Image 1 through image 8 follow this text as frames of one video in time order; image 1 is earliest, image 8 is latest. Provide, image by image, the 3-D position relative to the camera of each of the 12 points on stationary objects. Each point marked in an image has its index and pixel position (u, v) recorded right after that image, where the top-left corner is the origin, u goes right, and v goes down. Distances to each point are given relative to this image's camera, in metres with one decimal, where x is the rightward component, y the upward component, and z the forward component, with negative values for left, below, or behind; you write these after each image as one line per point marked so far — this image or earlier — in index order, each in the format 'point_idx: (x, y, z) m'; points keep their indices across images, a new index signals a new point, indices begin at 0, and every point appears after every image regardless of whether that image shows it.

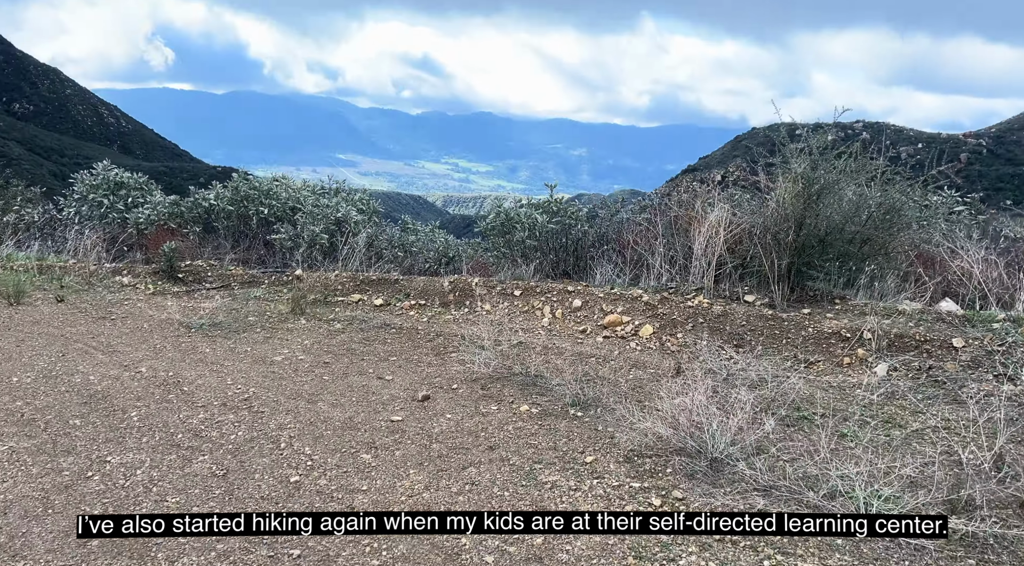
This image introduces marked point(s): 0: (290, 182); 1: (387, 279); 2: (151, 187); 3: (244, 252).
0: (-3.6, +1.7, +12.4) m
1: (-1.6, +0.1, +9.6) m
2: (-6.1, +1.6, +12.9) m
3: (-3.9, +0.5, +11.2) m
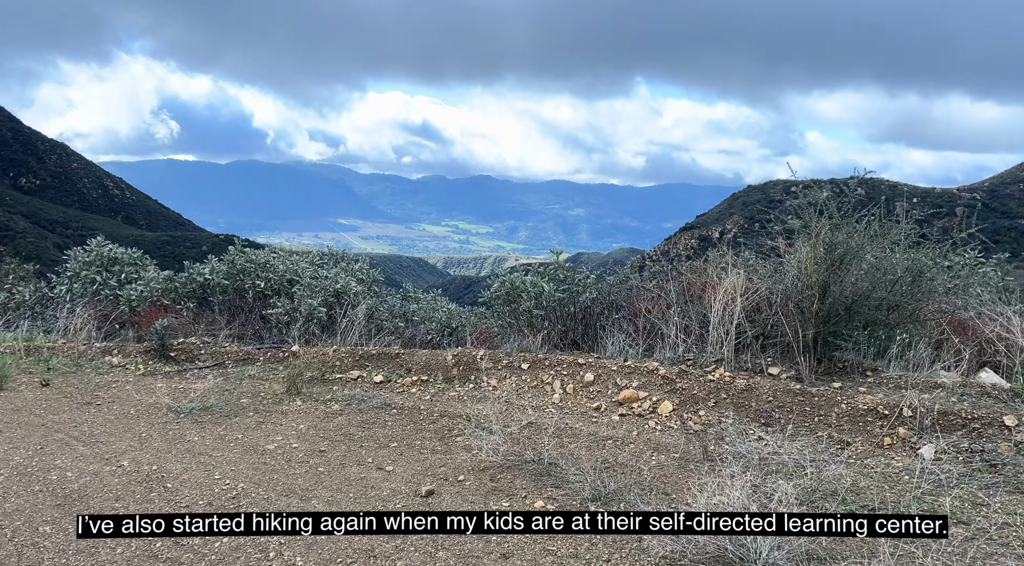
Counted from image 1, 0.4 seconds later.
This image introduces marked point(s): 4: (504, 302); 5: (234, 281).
0: (-3.5, +0.5, +12.1) m
1: (-1.5, -0.8, +9.1) m
2: (-6.0, +0.3, +12.6) m
3: (-3.9, -0.6, +10.8) m
4: (-0.1, -0.2, +9.0) m
5: (-4.0, 0.0, +11.0) m
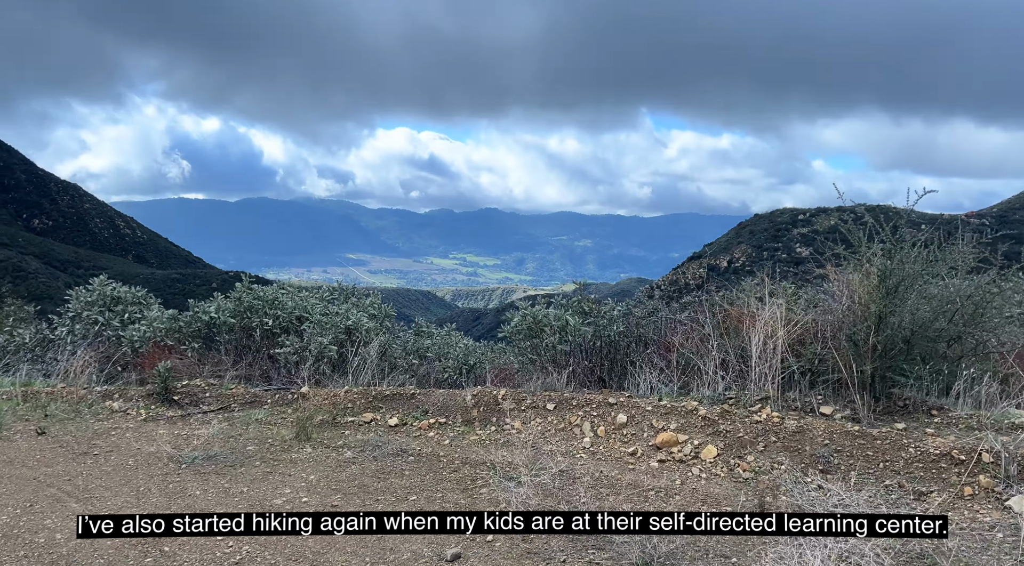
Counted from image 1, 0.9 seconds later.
0: (-3.3, -0.1, +11.7) m
1: (-1.2, -1.2, +8.6) m
2: (-5.8, -0.3, +12.2) m
3: (-3.6, -1.1, +10.3) m
4: (+0.1, -0.6, +8.5) m
5: (-3.7, -0.5, +10.6) m
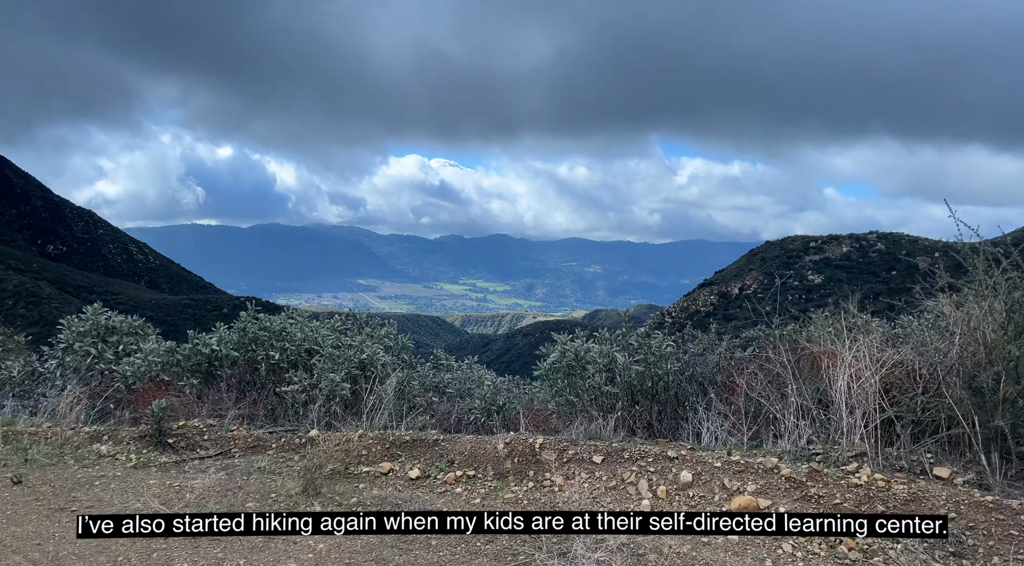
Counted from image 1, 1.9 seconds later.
0: (-2.9, -0.5, +10.7) m
1: (-0.9, -1.6, +7.6) m
2: (-5.4, -0.7, +11.3) m
3: (-3.2, -1.5, +9.3) m
4: (+0.5, -0.9, +7.5) m
5: (-3.3, -0.9, +9.6) m
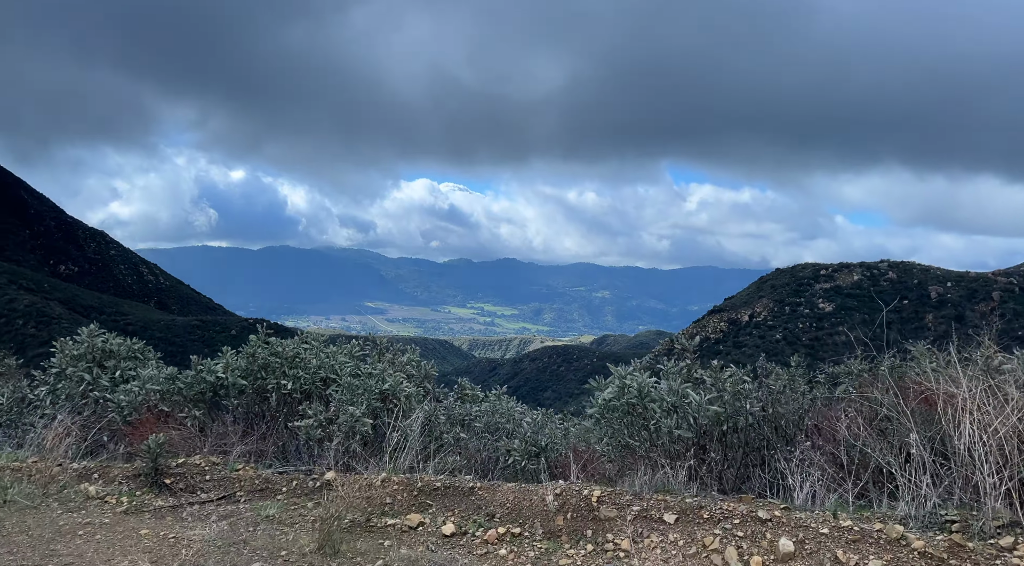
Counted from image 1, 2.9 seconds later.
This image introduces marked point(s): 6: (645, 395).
0: (-2.4, -0.7, +9.8) m
1: (-0.5, -1.8, +6.6) m
2: (-4.9, -1.0, +10.3) m
3: (-2.8, -1.7, +8.4) m
4: (+0.9, -1.1, +6.5) m
5: (-2.9, -1.1, +8.7) m
6: (+1.1, -1.0, +6.4) m
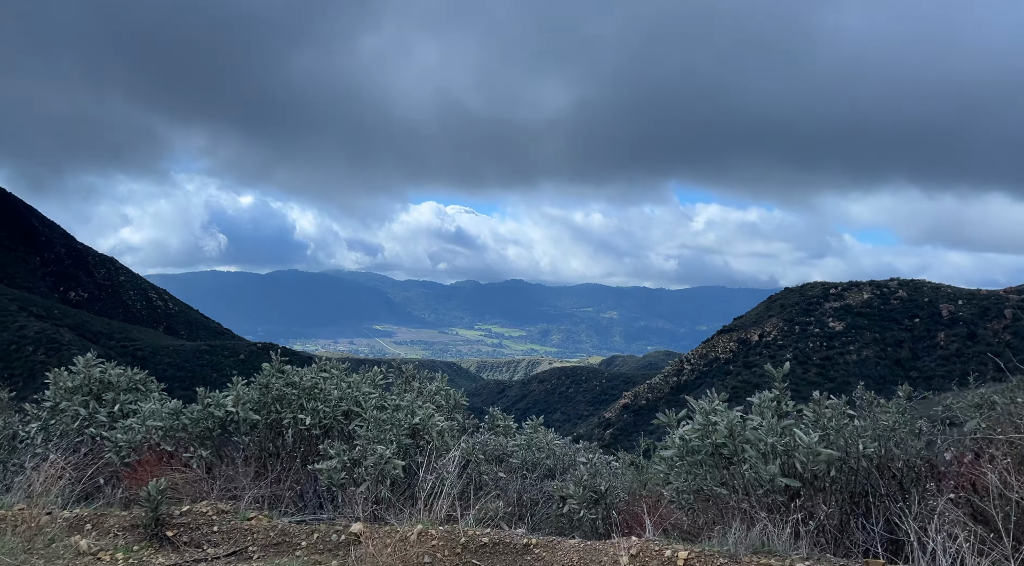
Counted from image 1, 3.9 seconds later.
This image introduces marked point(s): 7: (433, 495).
0: (-2.0, -1.0, +8.8) m
1: (0.0, -1.9, +5.6) m
2: (-4.4, -1.3, +9.4) m
3: (-2.3, -1.9, +7.4) m
4: (+1.3, -1.2, +5.5) m
5: (-2.5, -1.3, +7.7) m
6: (+1.5, -1.1, +5.4) m
7: (-0.7, -1.8, +6.7) m
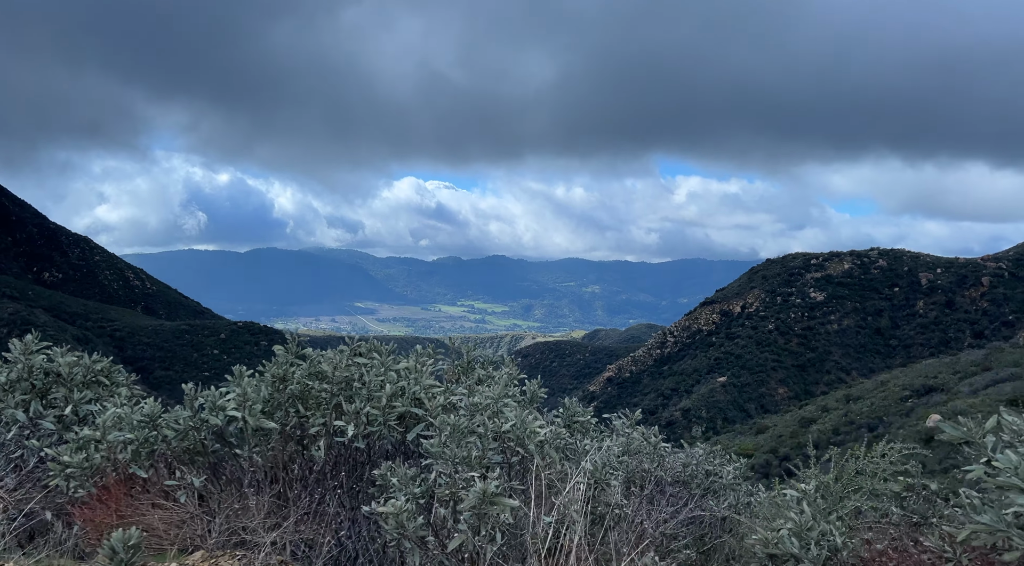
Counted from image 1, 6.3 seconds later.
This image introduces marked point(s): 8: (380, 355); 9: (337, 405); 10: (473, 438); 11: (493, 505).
0: (-1.1, -0.6, +6.4) m
1: (+0.9, -1.6, +3.3) m
2: (-3.6, -0.9, +7.0) m
3: (-1.4, -1.6, +5.0) m
4: (+2.3, -0.9, +3.2) m
5: (-1.6, -1.0, +5.3) m
6: (+2.4, -0.7, +3.1) m
7: (+0.2, -1.5, +4.4) m
8: (-1.1, -0.6, +6.2) m
9: (-1.3, -0.8, +5.4) m
10: (-0.2, -1.0, +4.8) m
11: (-0.2, -1.2, +4.3) m
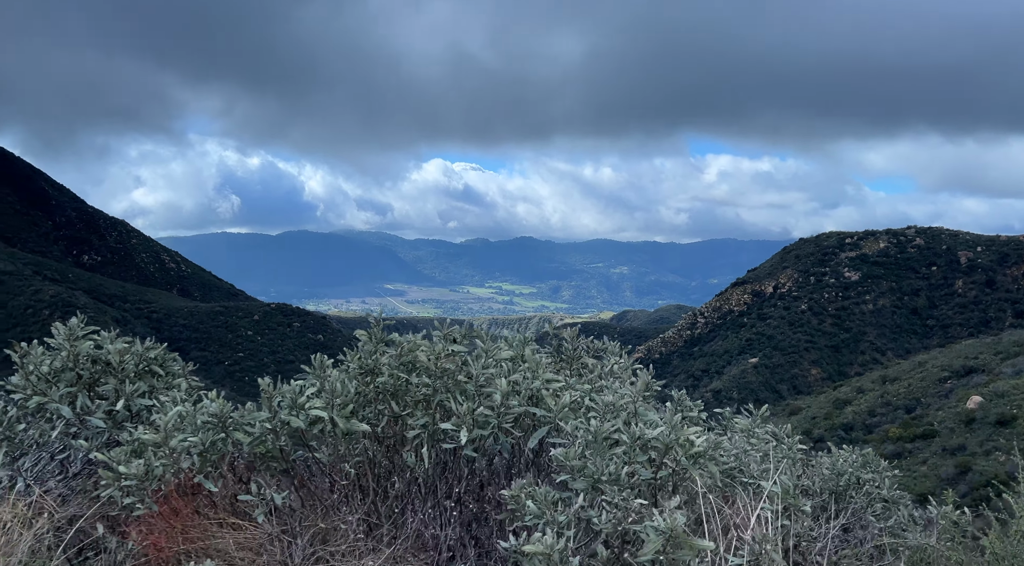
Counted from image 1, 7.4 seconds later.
0: (-0.3, -0.4, +5.5) m
1: (+1.6, -1.4, +2.3) m
2: (-2.7, -0.7, +6.1) m
3: (-0.6, -1.4, +4.1) m
4: (+3.0, -0.8, +2.1) m
5: (-0.8, -0.8, +4.4) m
6: (+3.2, -0.6, +2.1) m
7: (+1.0, -1.3, +3.4) m
8: (-0.2, -0.4, +5.2) m
9: (-0.5, -0.7, +4.4) m
10: (+0.5, -0.8, +3.8) m
11: (+0.6, -1.1, +3.4) m
